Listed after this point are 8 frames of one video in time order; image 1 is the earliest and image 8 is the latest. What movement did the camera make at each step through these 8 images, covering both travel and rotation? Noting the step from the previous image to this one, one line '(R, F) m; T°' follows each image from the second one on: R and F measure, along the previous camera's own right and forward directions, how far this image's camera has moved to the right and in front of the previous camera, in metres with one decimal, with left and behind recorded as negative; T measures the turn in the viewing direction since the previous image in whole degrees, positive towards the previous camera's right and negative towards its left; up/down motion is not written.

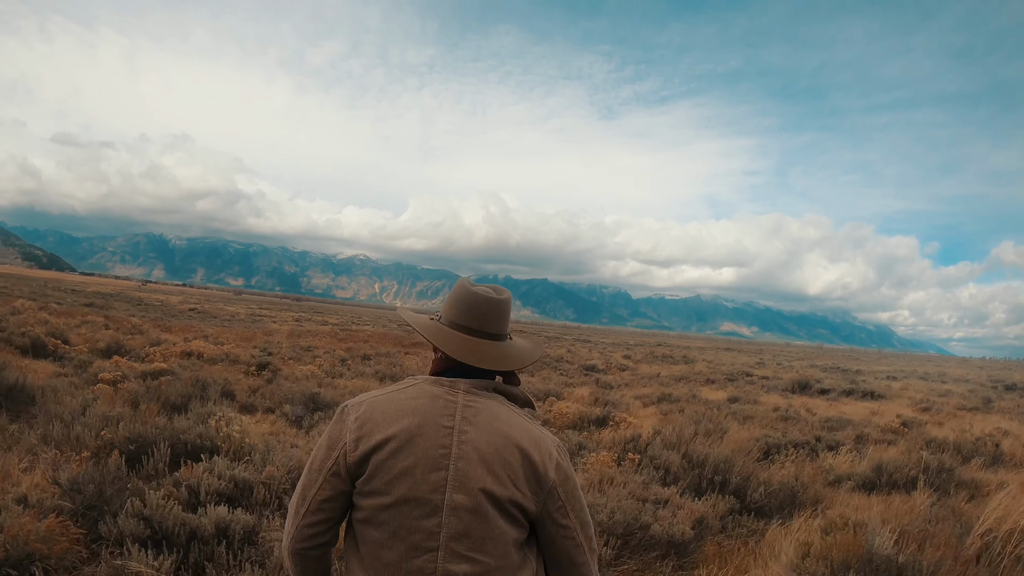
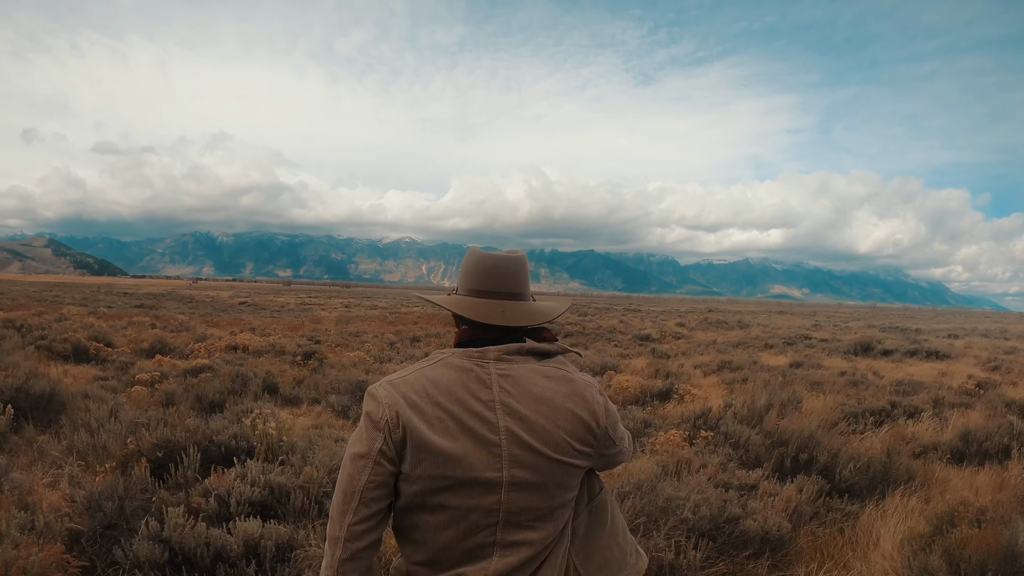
(-0.1, +0.6) m; -5°
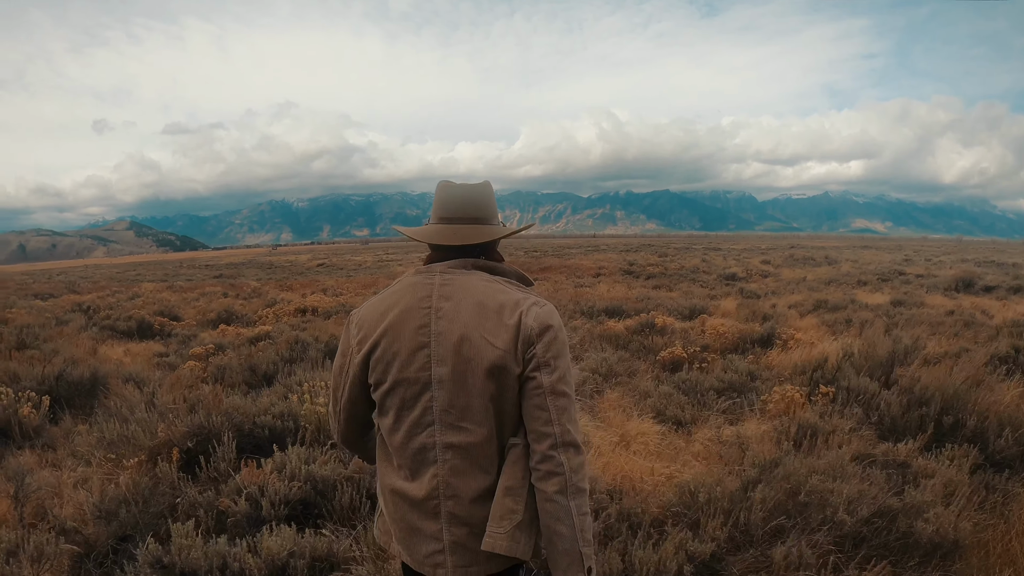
(-0.1, +0.8) m; -7°
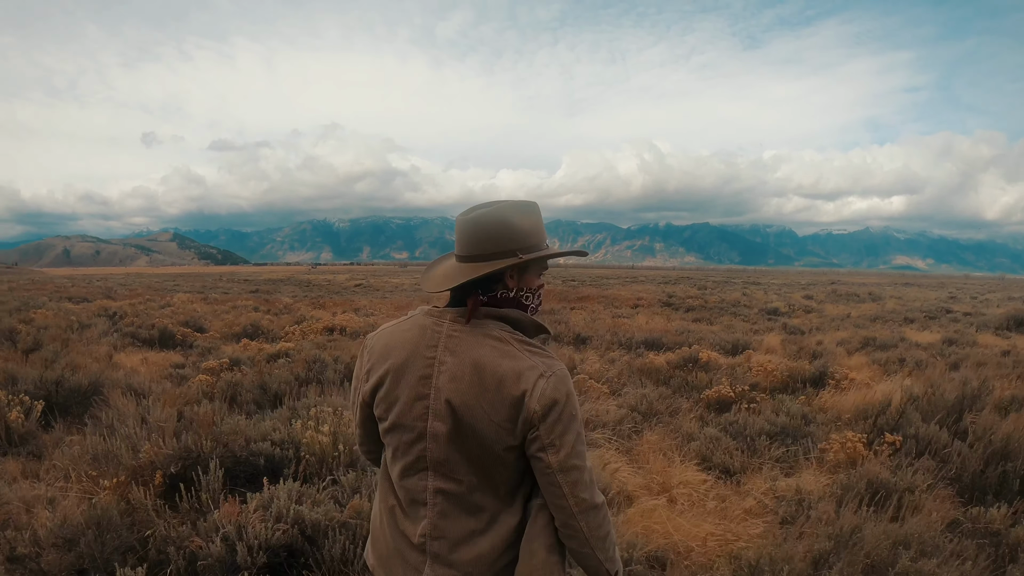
(0.0, +0.4) m; -3°
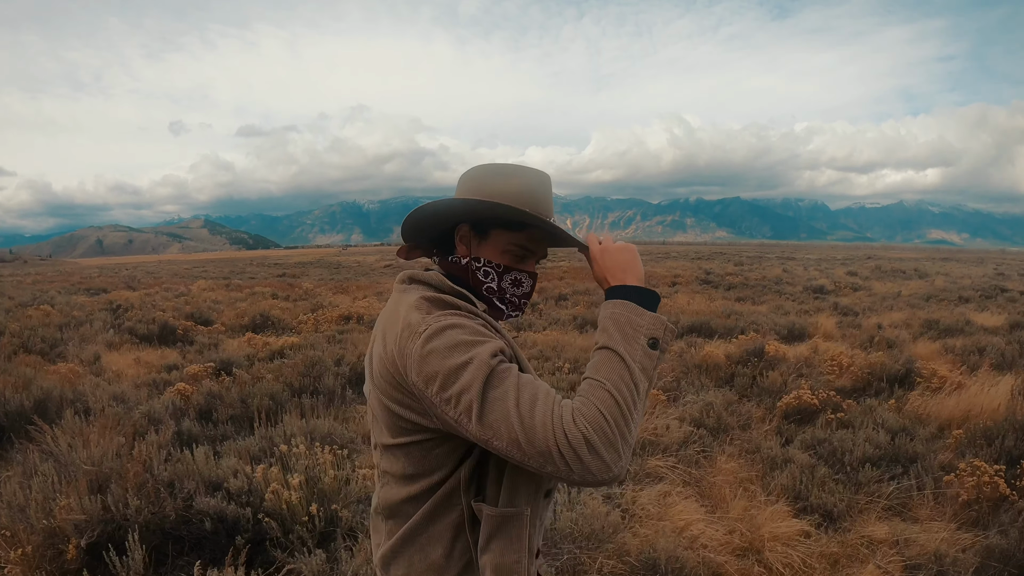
(0.0, +1.0) m; -3°
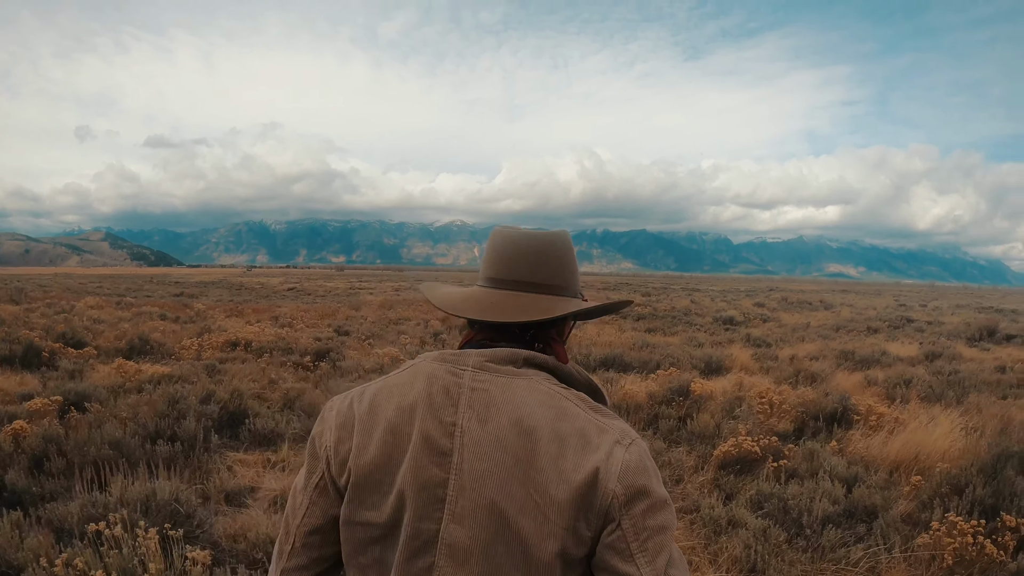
(+0.4, +0.8) m; +6°
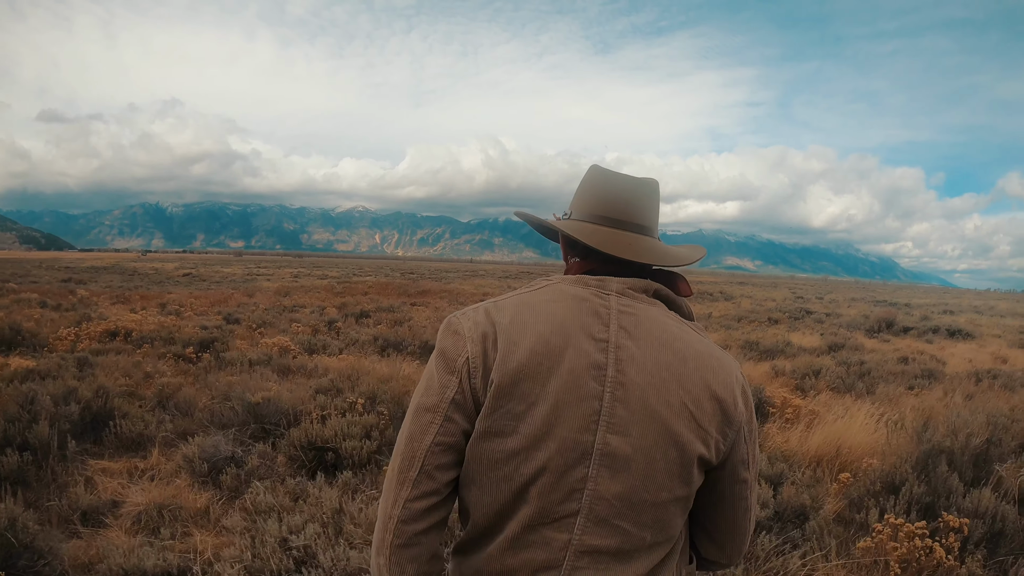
(+0.3, +0.7) m; +7°
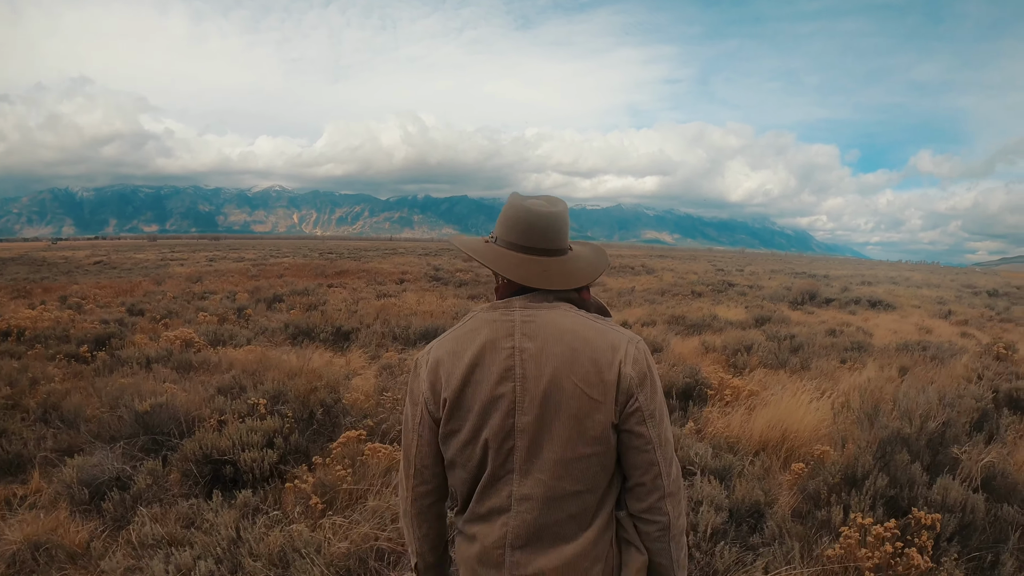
(+0.2, +0.5) m; +5°
